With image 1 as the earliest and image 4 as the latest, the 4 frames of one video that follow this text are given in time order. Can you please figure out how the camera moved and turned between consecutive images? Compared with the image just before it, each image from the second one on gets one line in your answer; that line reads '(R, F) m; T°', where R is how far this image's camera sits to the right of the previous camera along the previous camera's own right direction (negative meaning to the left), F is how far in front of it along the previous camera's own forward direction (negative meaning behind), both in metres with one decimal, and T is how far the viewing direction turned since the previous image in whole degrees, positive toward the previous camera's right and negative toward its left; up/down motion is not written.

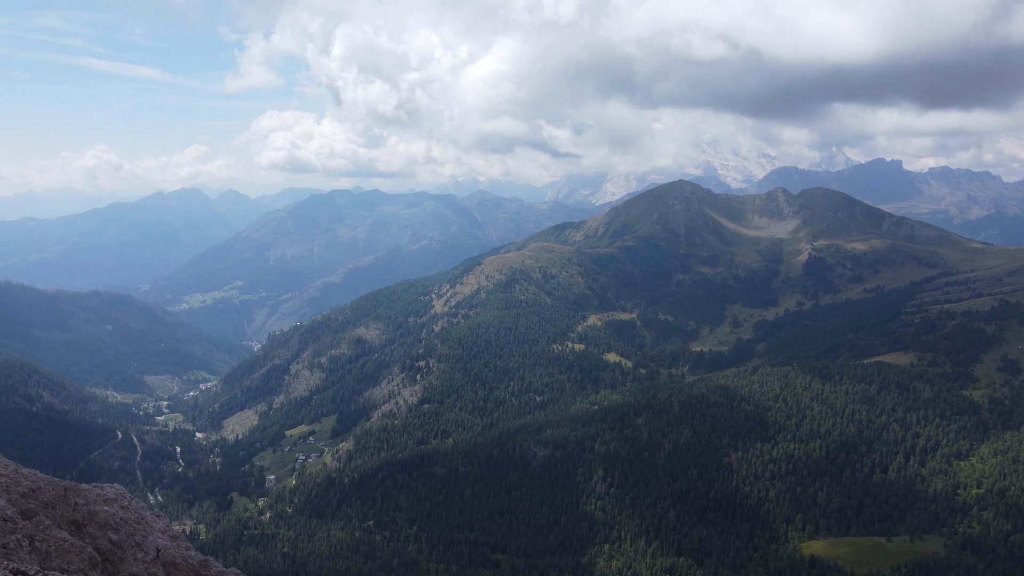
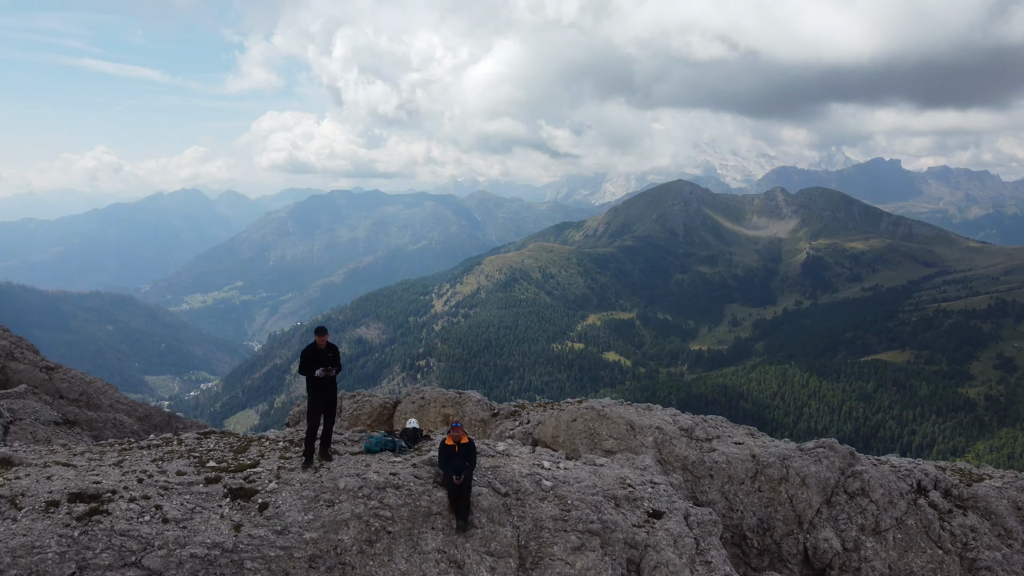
(-0.7, -17.9) m; 0°
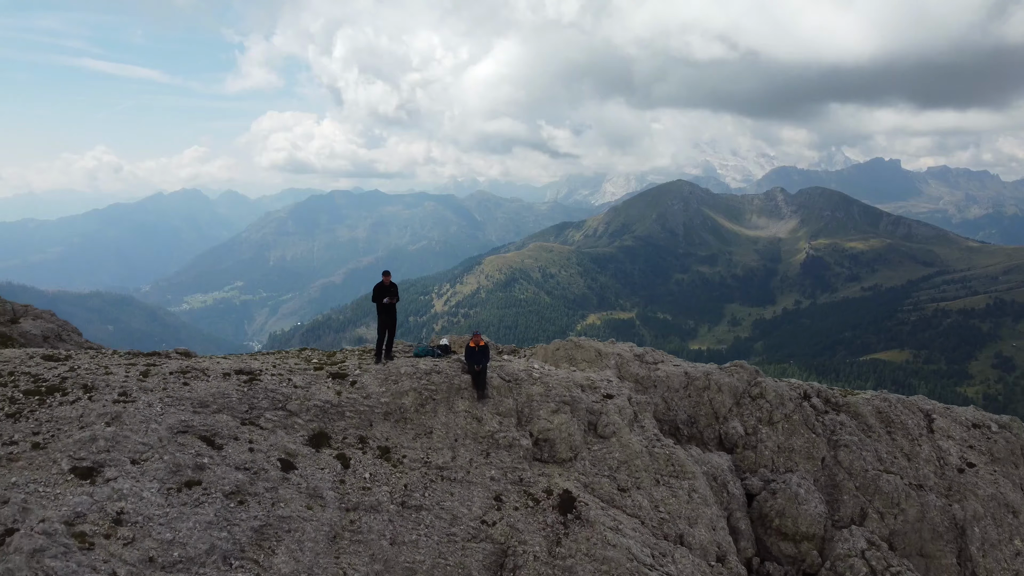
(+0.5, -4.7) m; 0°
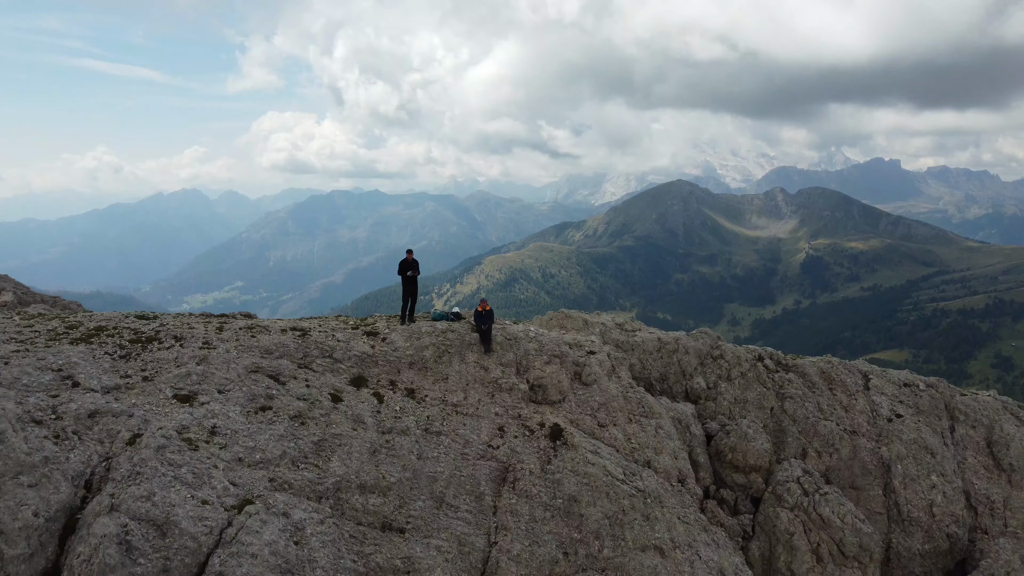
(+0.5, -3.4) m; 0°
